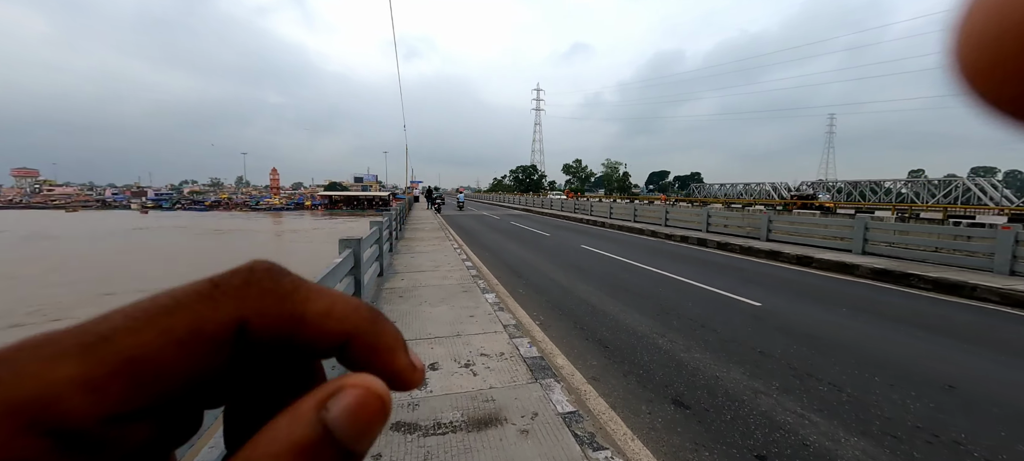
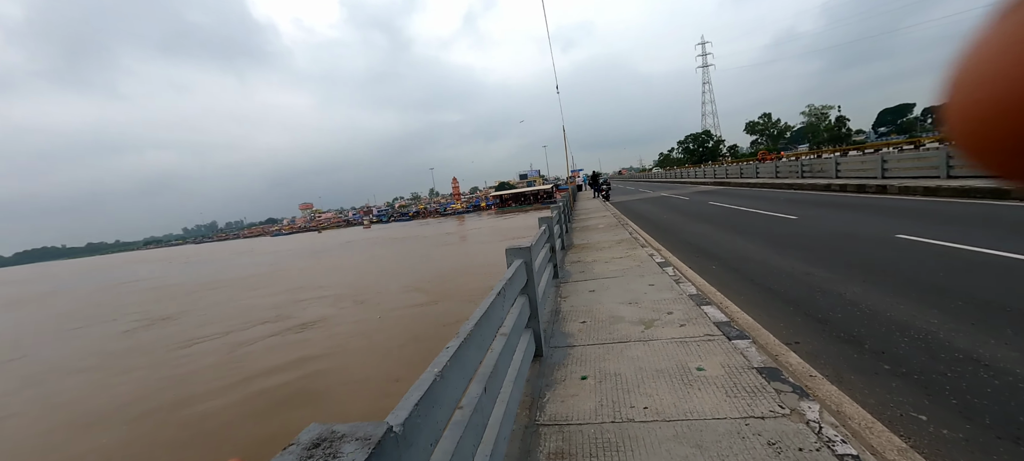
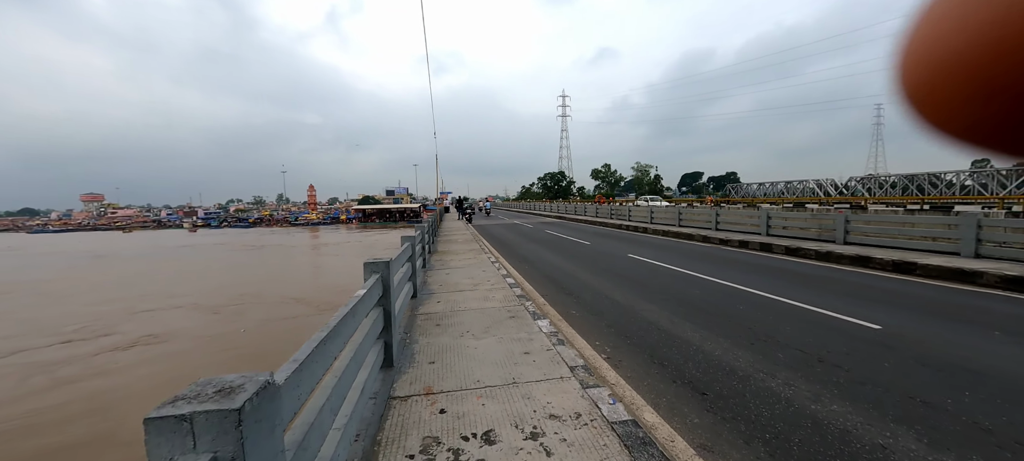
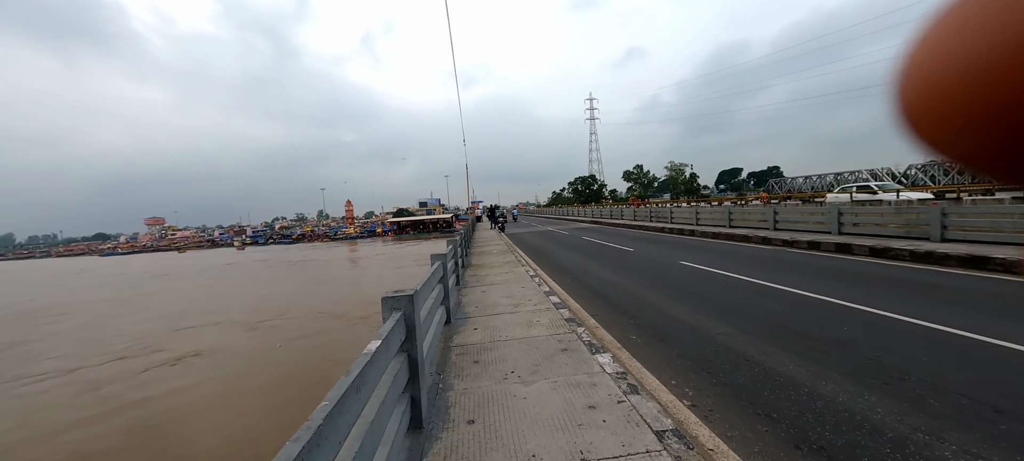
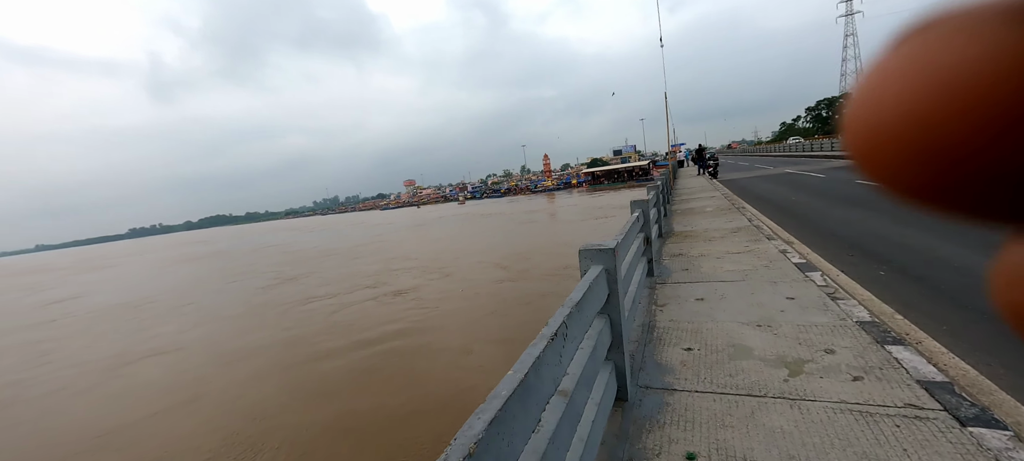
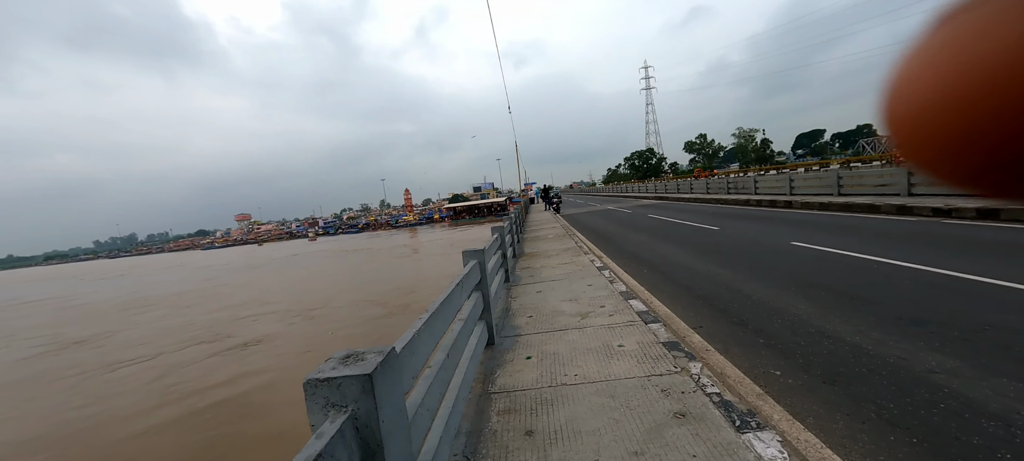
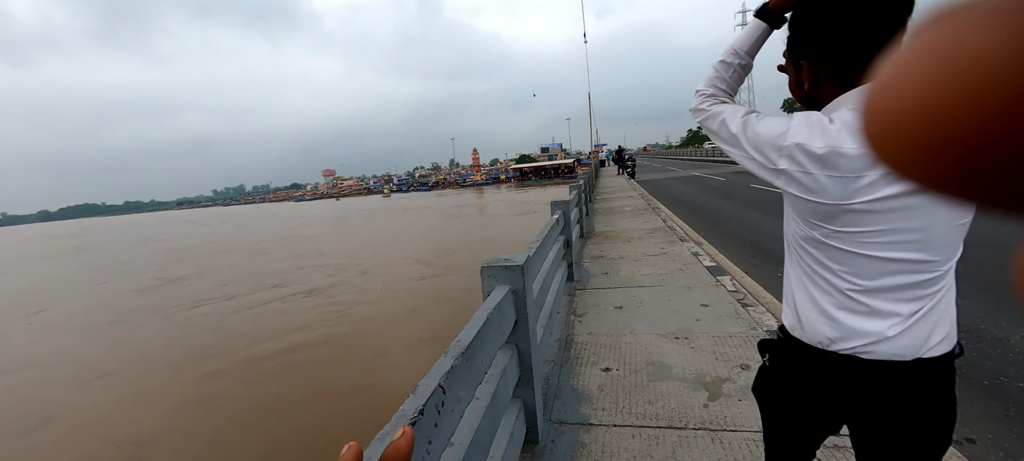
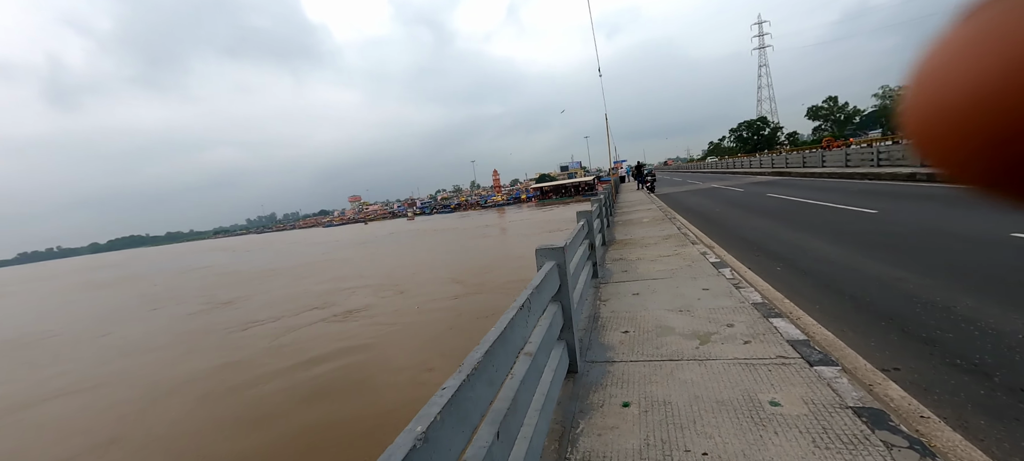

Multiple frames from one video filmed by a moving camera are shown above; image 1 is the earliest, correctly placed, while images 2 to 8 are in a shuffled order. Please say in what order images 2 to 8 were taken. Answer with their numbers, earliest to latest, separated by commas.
3, 4, 6, 2, 8, 5, 7
